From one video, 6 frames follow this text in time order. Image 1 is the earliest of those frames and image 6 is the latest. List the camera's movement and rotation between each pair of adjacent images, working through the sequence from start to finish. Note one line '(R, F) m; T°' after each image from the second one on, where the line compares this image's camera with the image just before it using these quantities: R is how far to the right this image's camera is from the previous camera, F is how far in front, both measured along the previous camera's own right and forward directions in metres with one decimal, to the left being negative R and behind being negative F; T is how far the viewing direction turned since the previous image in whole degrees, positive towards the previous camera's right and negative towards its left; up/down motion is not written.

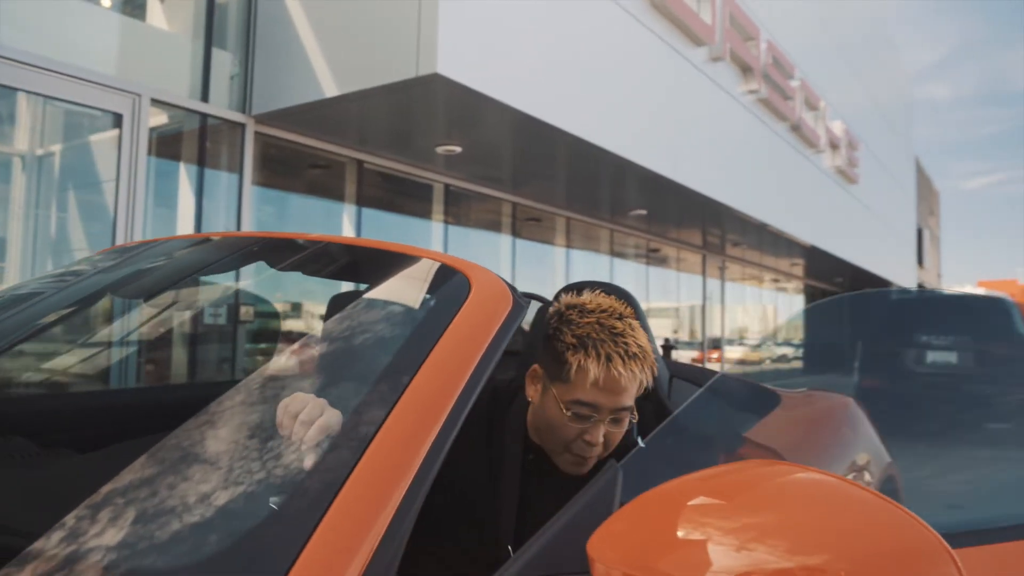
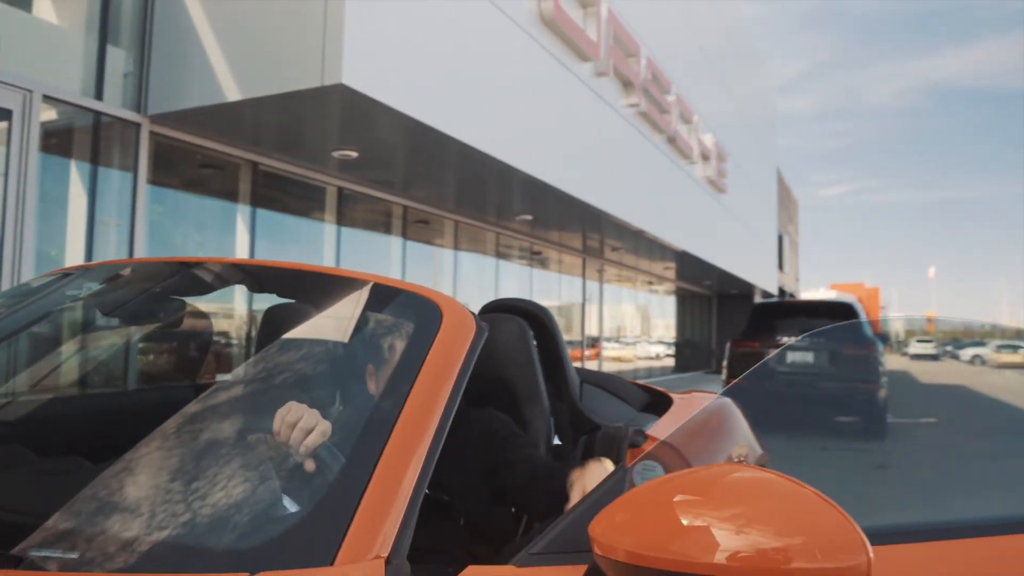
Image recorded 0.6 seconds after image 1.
(-0.2, -0.2) m; +9°
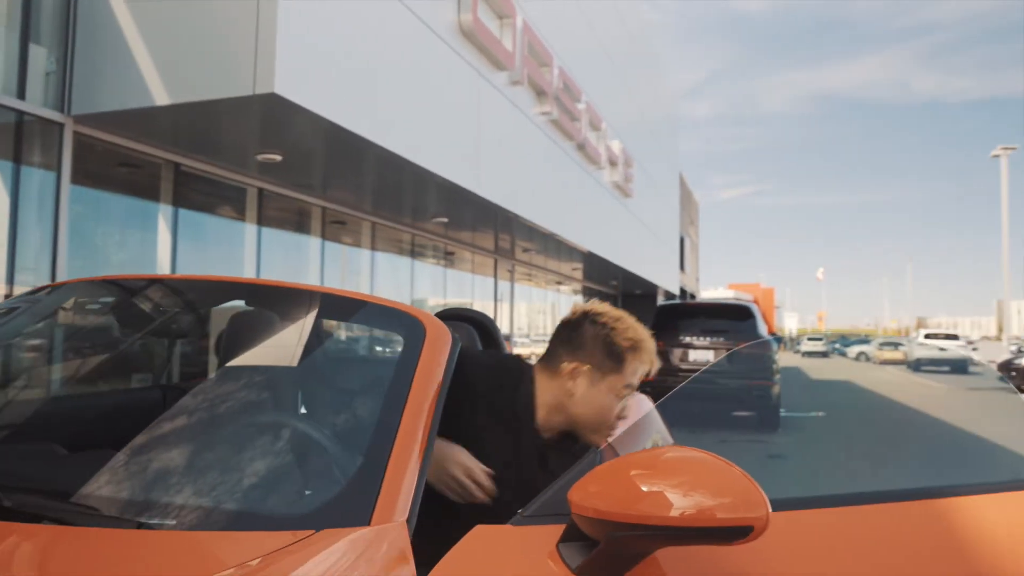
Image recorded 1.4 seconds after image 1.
(-0.1, -0.3) m; +7°
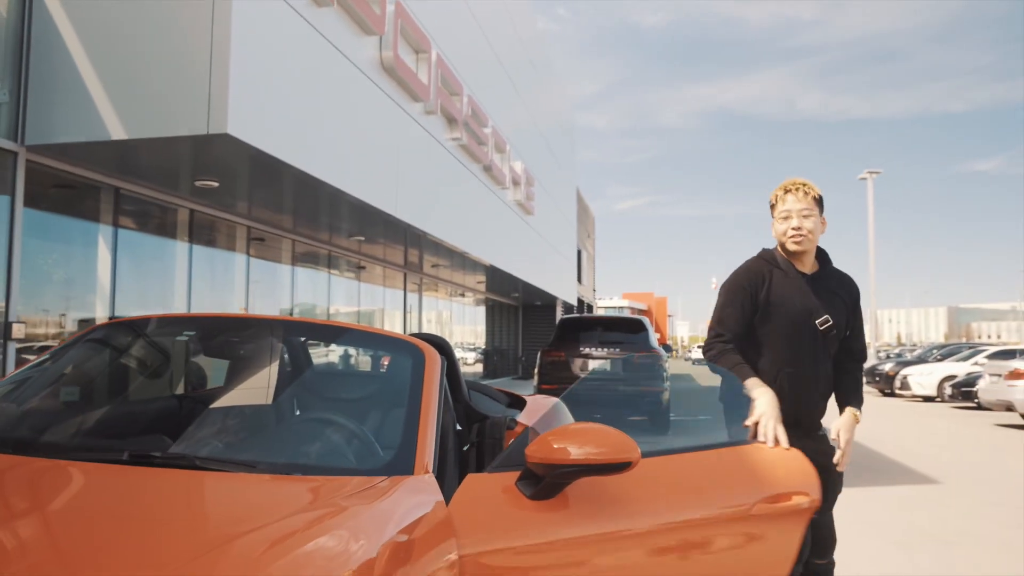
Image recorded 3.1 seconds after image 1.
(-0.2, -0.8) m; +7°
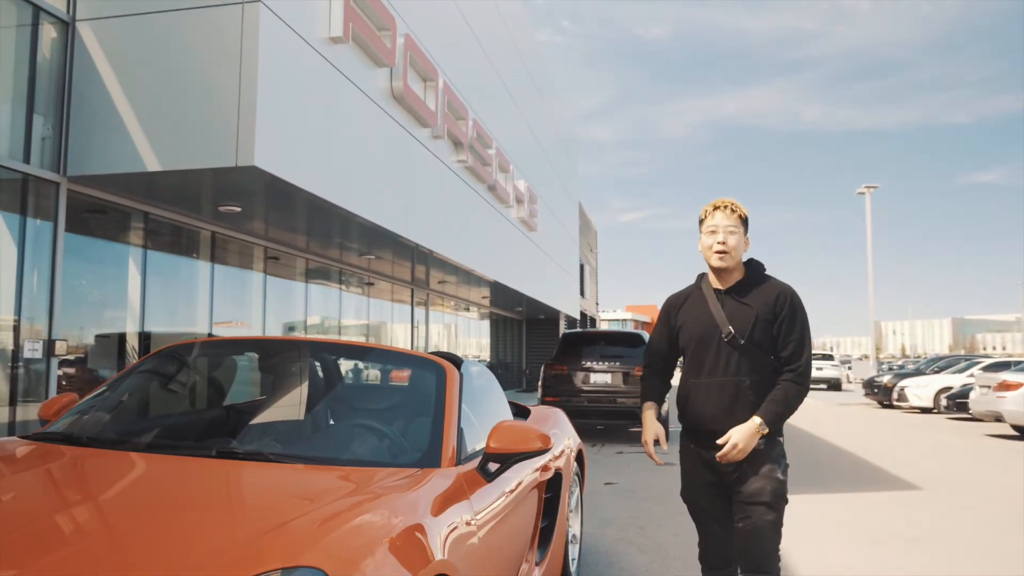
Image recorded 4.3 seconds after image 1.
(0.0, -0.5) m; 0°
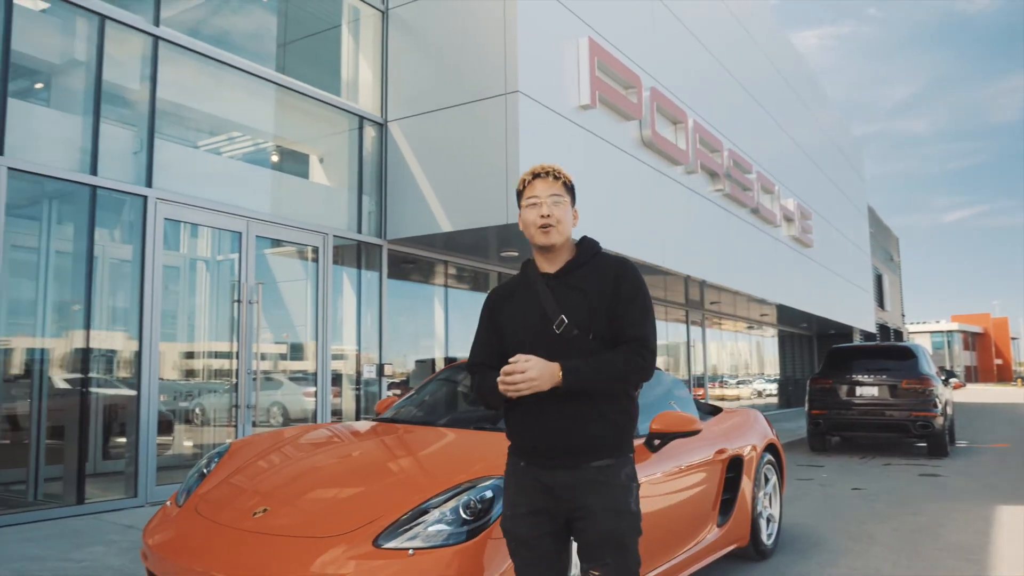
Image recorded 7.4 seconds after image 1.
(+0.6, -1.0) m; -21°
